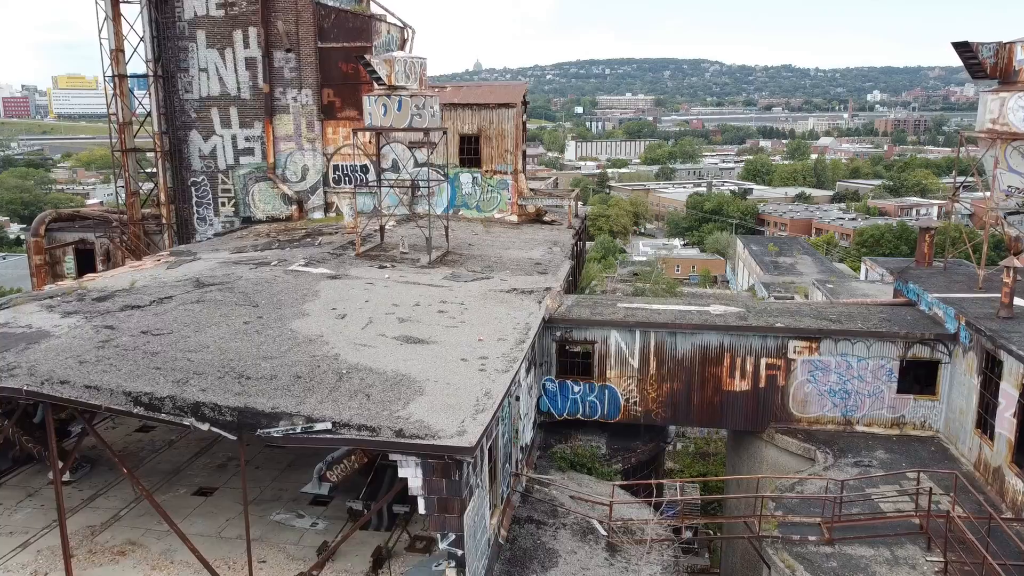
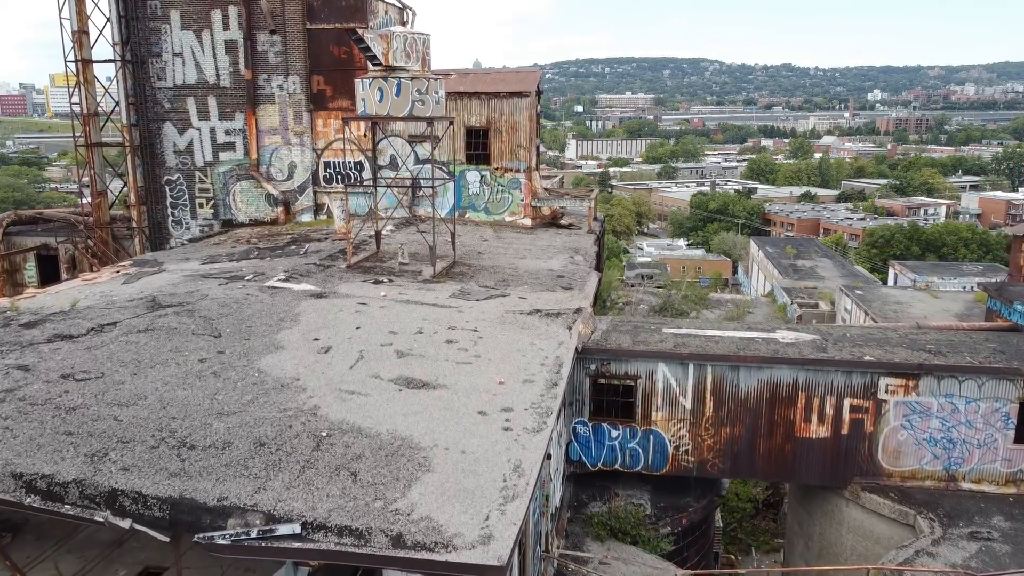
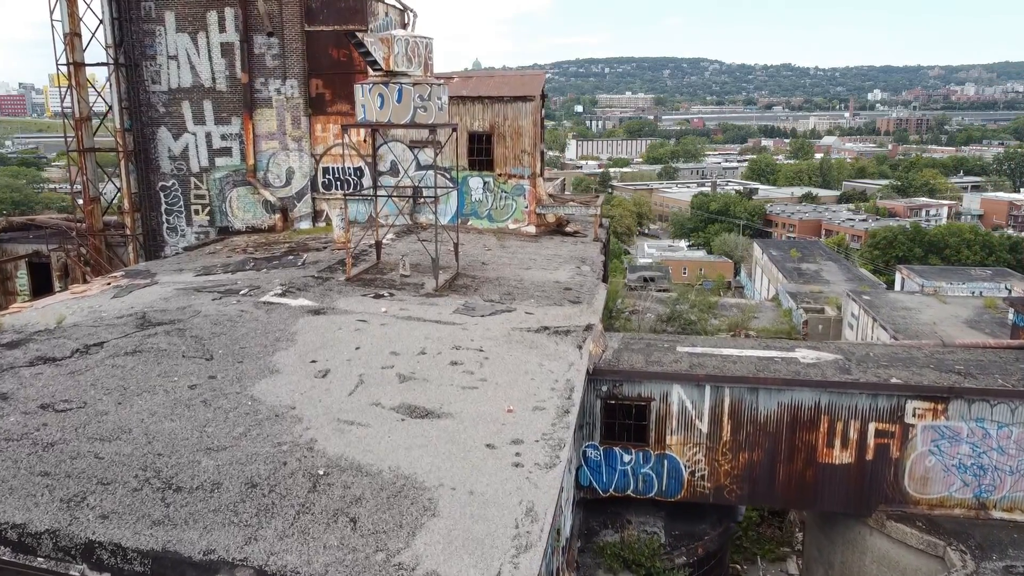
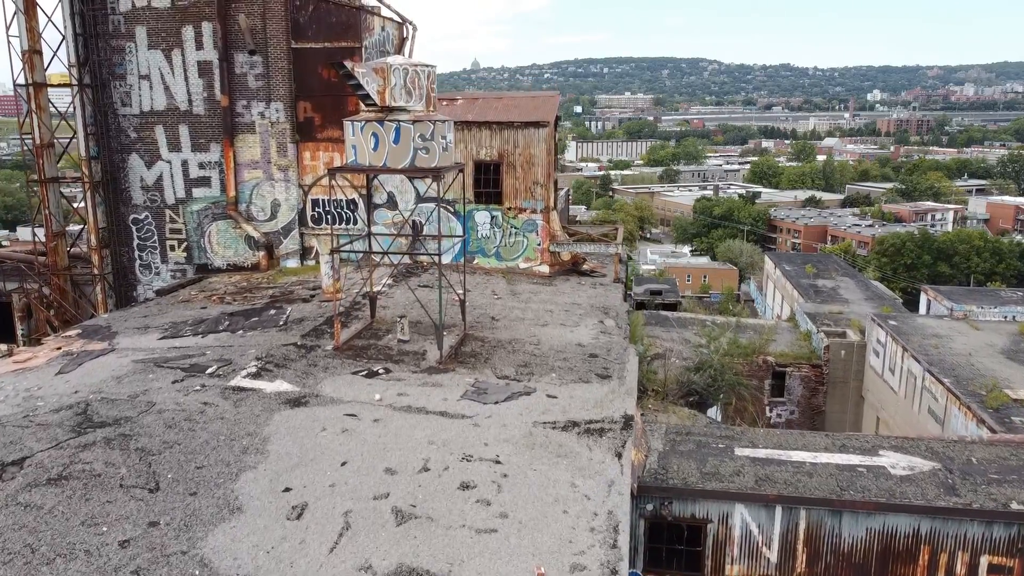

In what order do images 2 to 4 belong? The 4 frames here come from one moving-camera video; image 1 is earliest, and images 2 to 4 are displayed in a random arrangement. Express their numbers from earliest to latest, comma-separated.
2, 3, 4
